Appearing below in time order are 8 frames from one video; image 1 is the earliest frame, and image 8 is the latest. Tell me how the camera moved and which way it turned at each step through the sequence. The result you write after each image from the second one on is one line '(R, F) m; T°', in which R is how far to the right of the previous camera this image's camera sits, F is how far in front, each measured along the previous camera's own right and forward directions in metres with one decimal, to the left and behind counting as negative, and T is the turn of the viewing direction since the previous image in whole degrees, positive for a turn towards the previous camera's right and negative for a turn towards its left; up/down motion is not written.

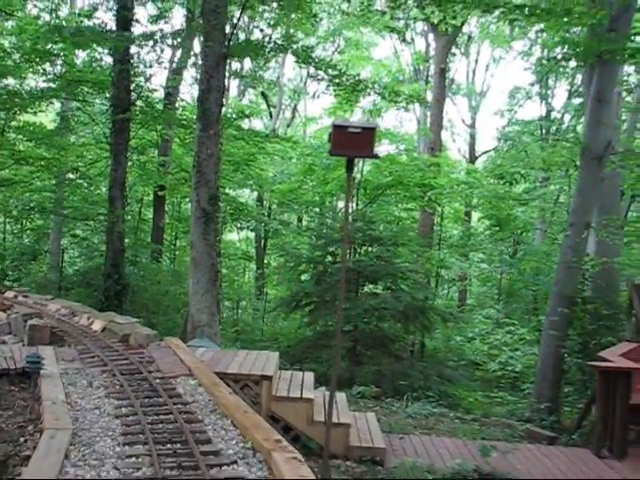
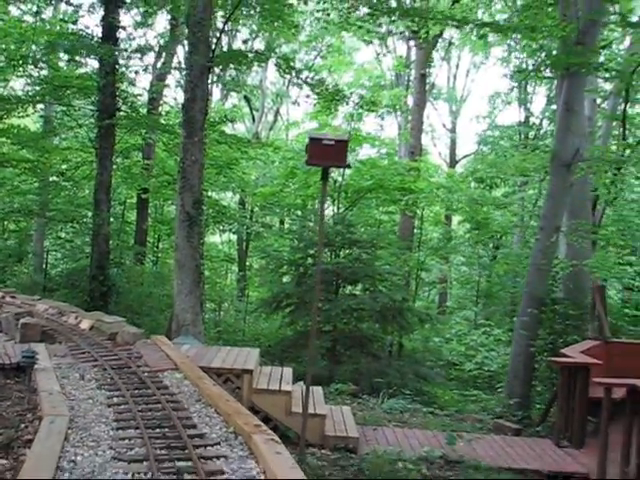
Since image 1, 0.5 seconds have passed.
(0.0, -0.5) m; +1°
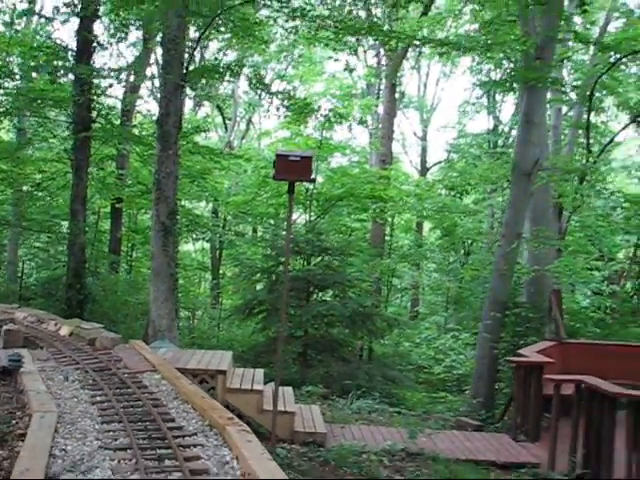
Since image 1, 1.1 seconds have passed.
(0.0, -0.5) m; +2°
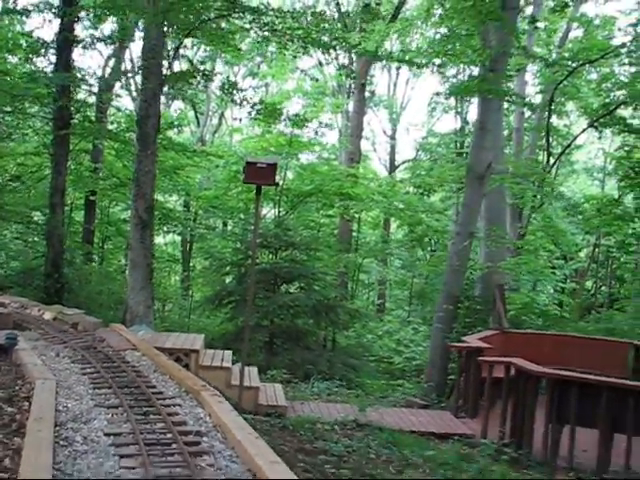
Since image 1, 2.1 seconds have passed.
(+0.1, -1.0) m; +2°
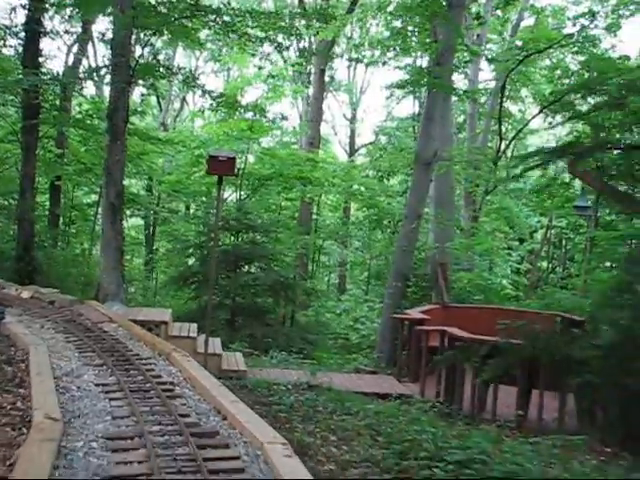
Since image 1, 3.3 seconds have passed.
(+0.1, -1.1) m; +2°
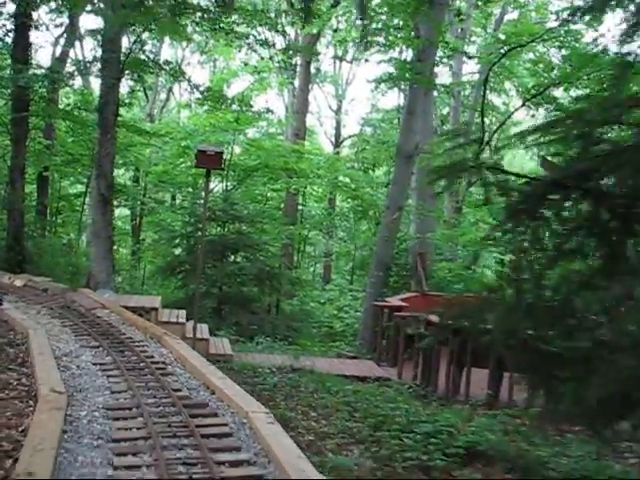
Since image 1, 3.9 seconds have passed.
(0.0, -0.5) m; +1°
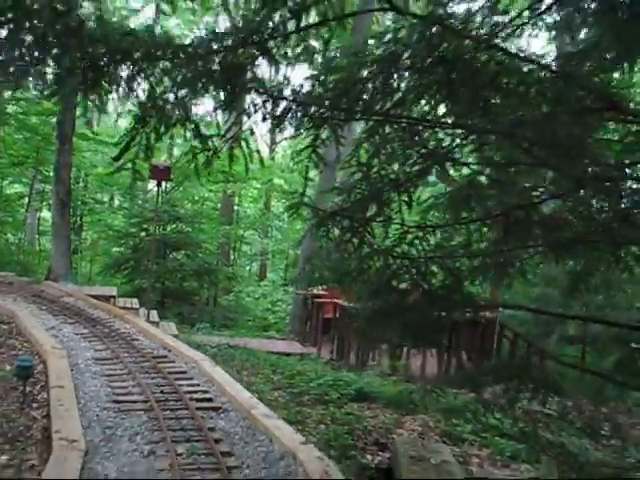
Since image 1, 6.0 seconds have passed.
(+0.1, -2.0) m; +4°
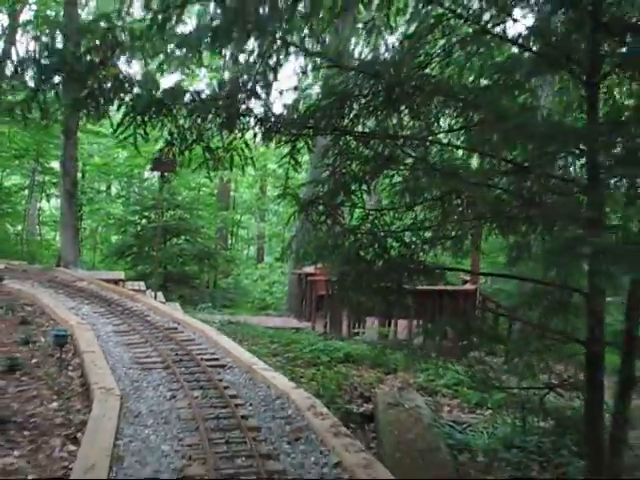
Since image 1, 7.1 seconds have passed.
(+0.1, -1.0) m; 0°
